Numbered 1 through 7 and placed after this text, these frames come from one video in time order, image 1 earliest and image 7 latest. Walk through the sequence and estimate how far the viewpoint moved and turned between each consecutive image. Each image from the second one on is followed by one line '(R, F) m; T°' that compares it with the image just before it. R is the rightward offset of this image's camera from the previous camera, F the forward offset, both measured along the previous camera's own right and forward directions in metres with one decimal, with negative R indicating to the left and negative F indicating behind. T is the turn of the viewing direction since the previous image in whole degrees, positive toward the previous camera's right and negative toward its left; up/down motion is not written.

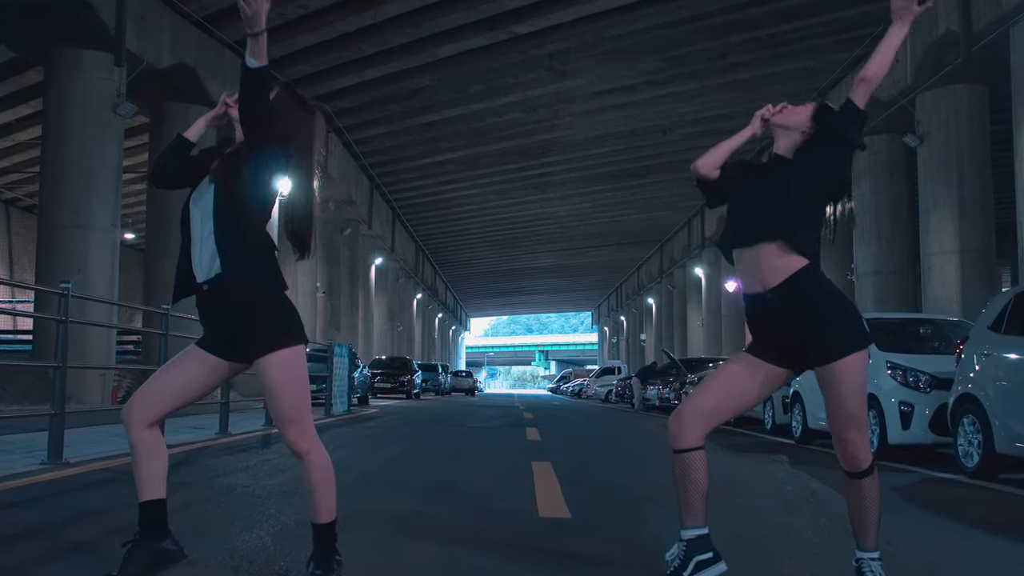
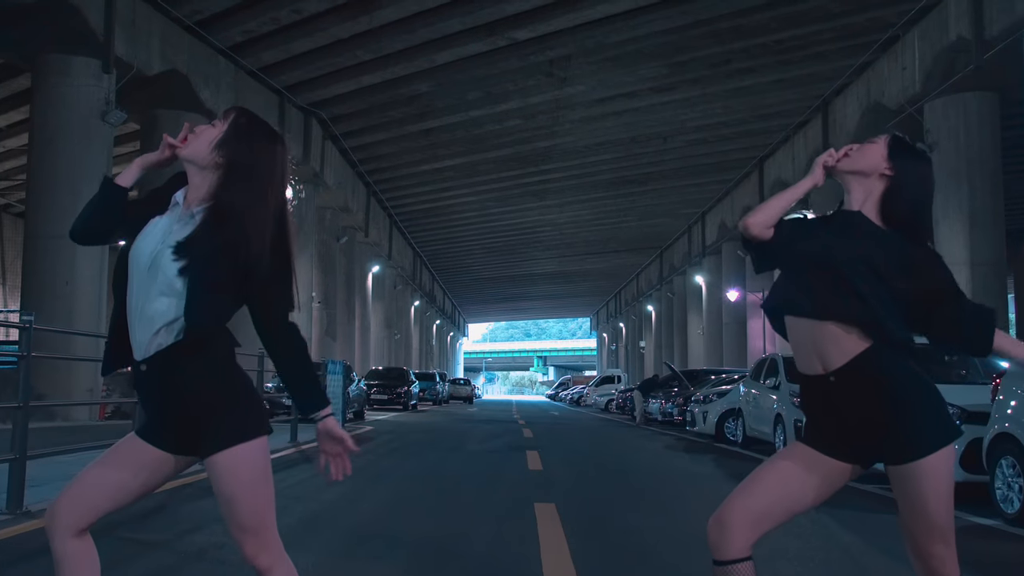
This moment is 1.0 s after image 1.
(0.0, +0.5) m; 0°
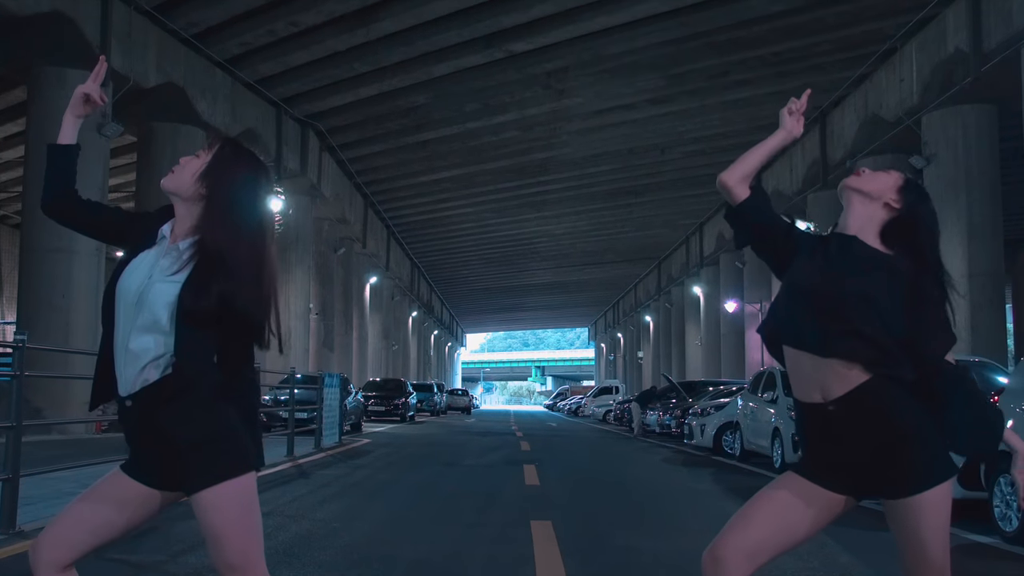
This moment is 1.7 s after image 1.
(0.0, 0.0) m; 0°
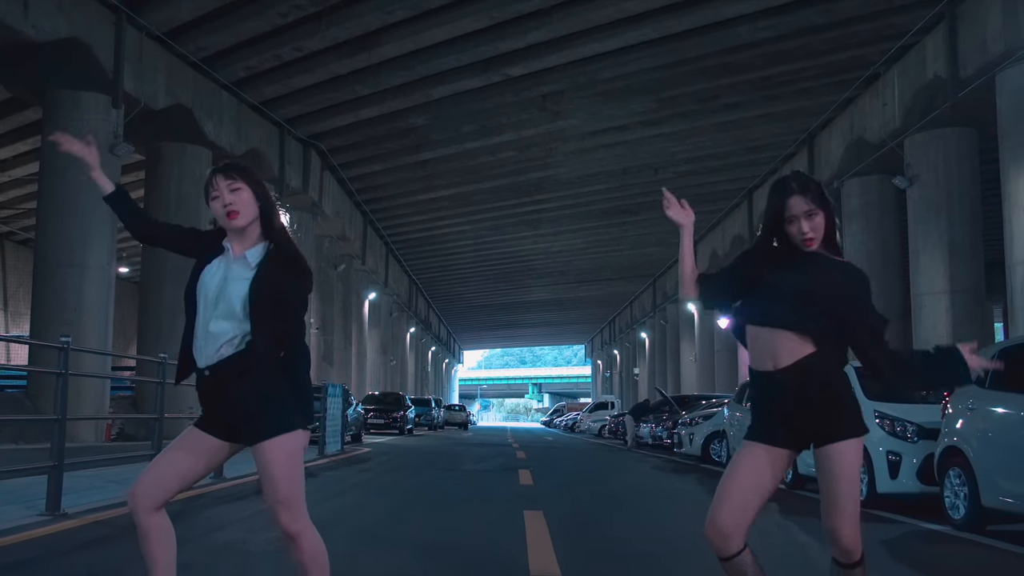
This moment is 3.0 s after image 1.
(0.0, -0.6) m; 0°
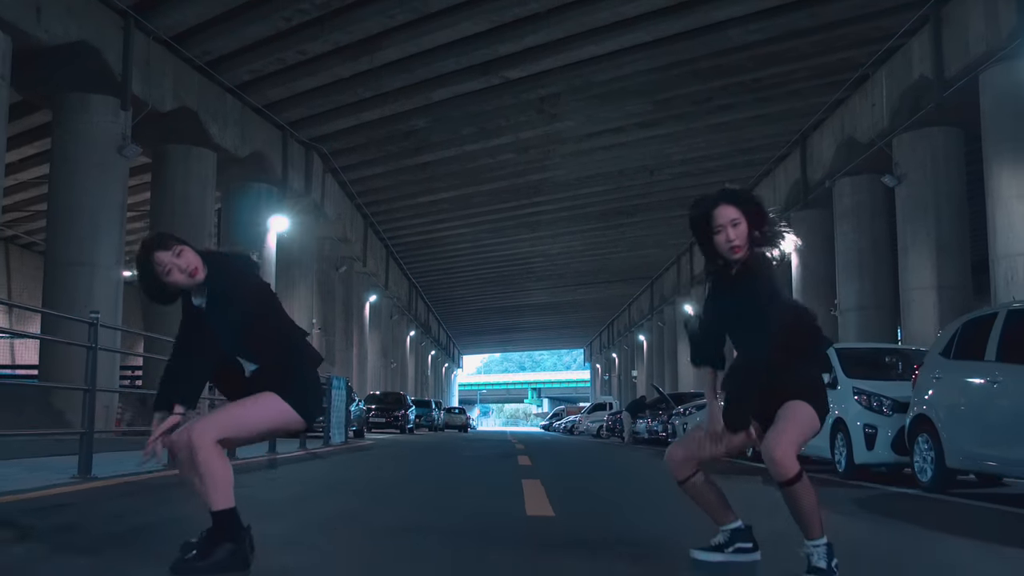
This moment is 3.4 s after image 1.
(0.0, -0.4) m; 0°
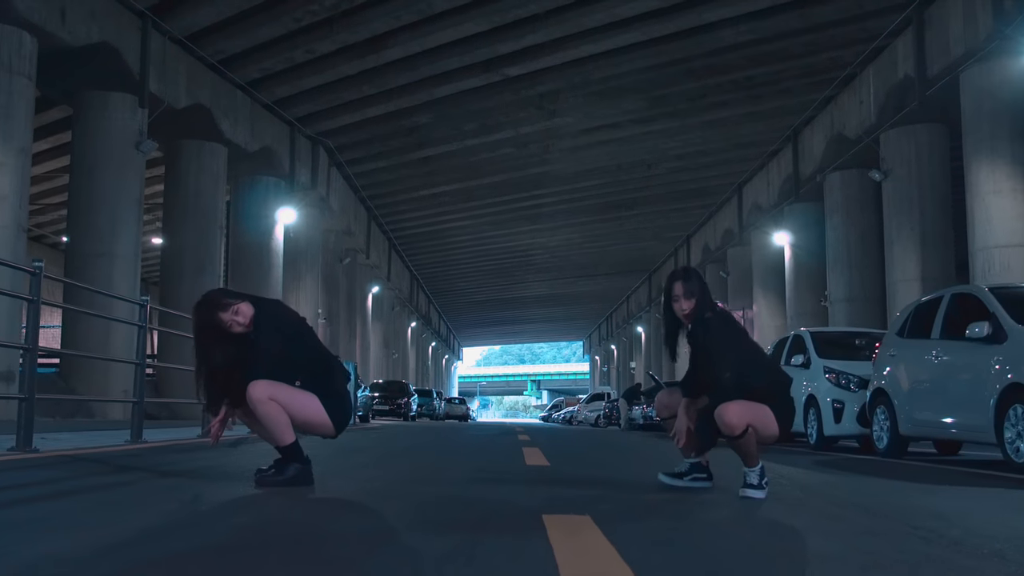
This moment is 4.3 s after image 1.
(0.0, -0.8) m; 0°
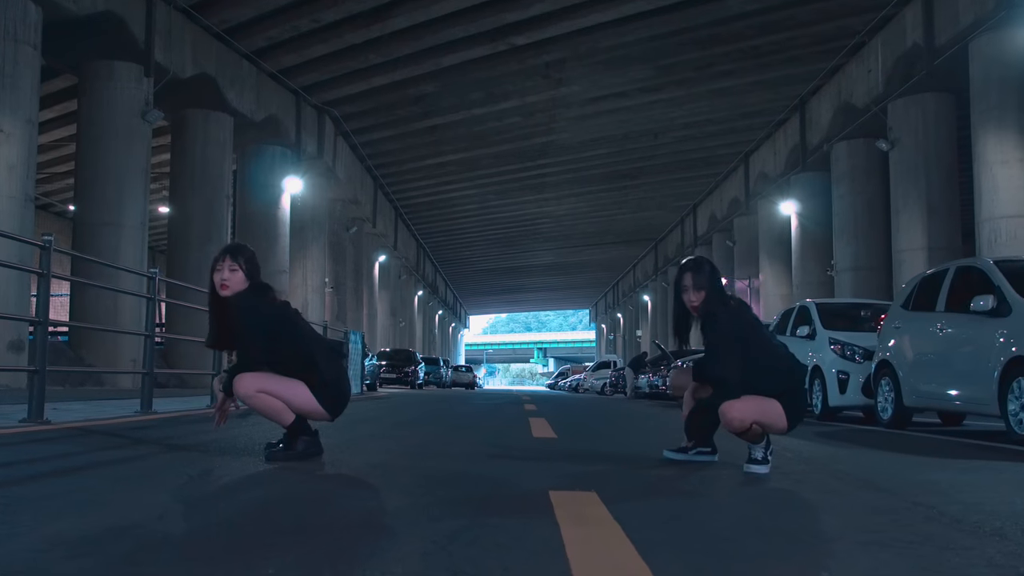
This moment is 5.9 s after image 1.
(0.0, -0.1) m; 0°
